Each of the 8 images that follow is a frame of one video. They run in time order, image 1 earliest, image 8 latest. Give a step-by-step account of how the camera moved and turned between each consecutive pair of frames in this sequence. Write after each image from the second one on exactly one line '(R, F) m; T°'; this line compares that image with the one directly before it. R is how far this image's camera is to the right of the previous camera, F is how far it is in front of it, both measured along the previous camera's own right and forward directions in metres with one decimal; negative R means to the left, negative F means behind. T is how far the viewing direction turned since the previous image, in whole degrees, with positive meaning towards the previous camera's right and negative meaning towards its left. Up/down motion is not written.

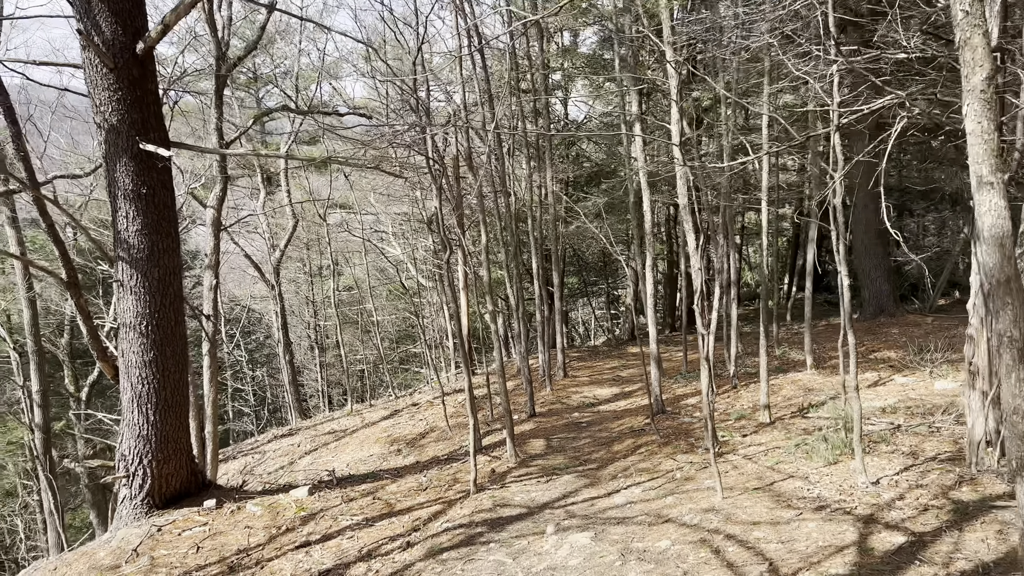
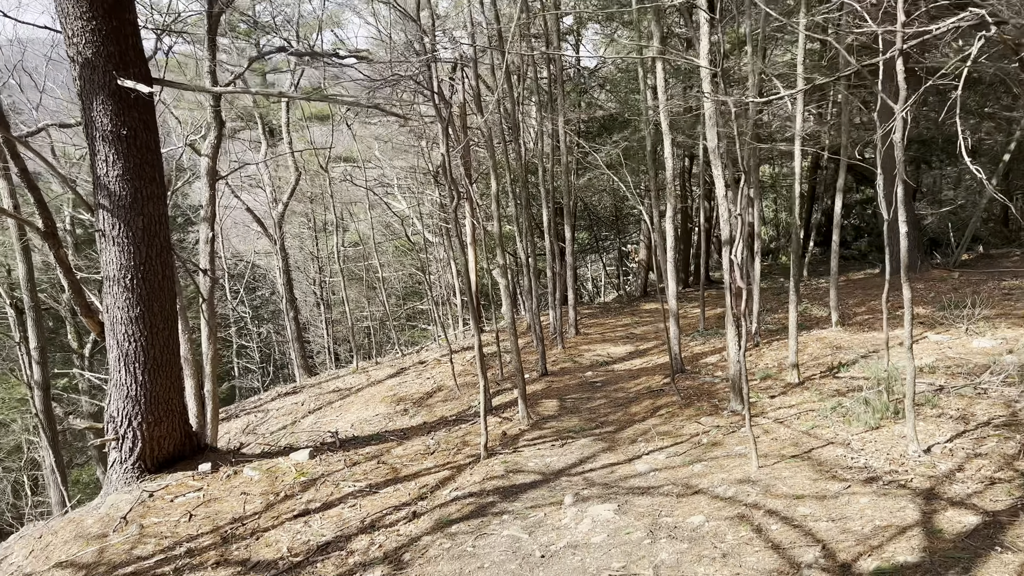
(0.0, +0.4) m; 0°
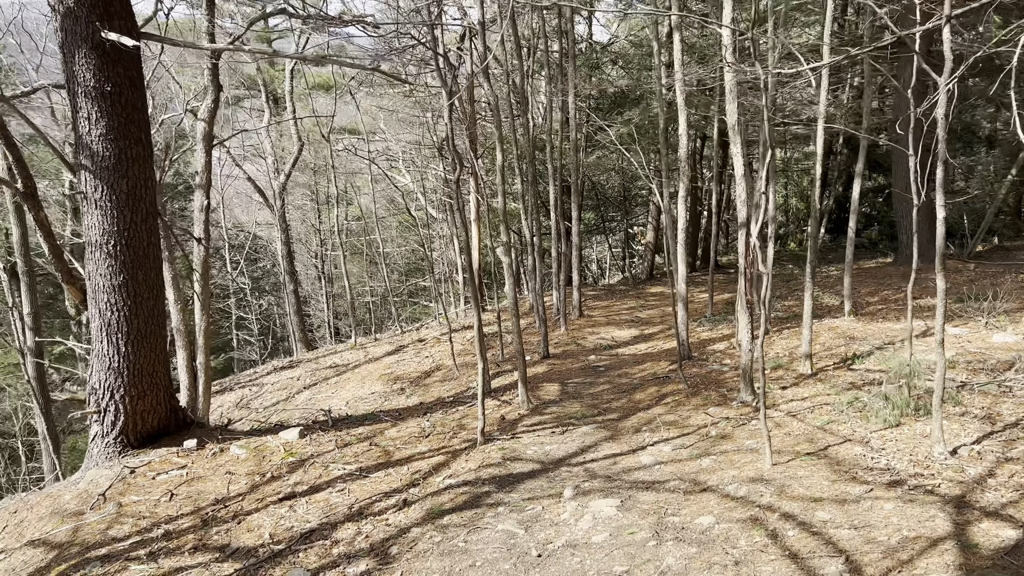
(0.0, +0.3) m; 0°
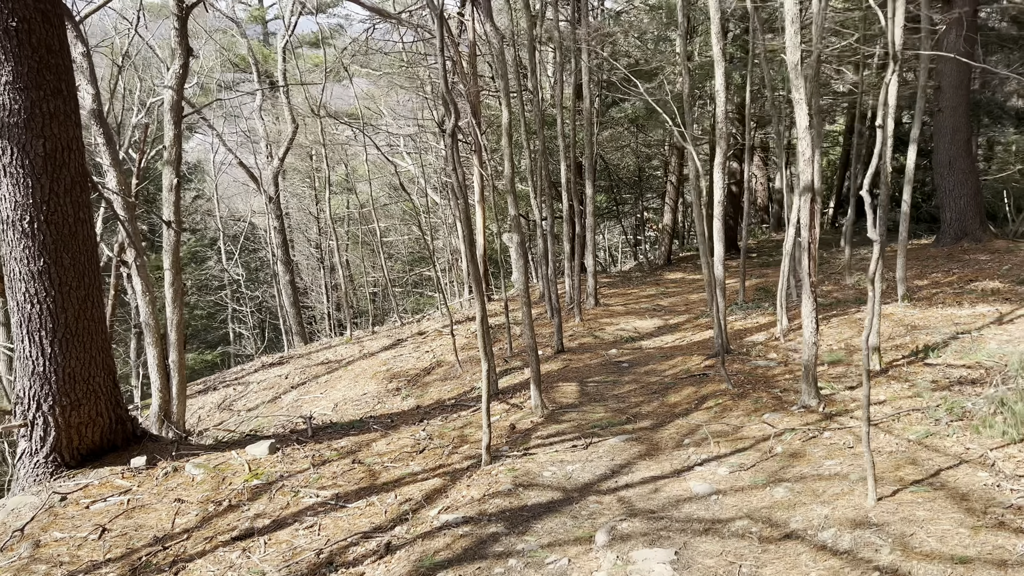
(0.0, +1.0) m; 0°
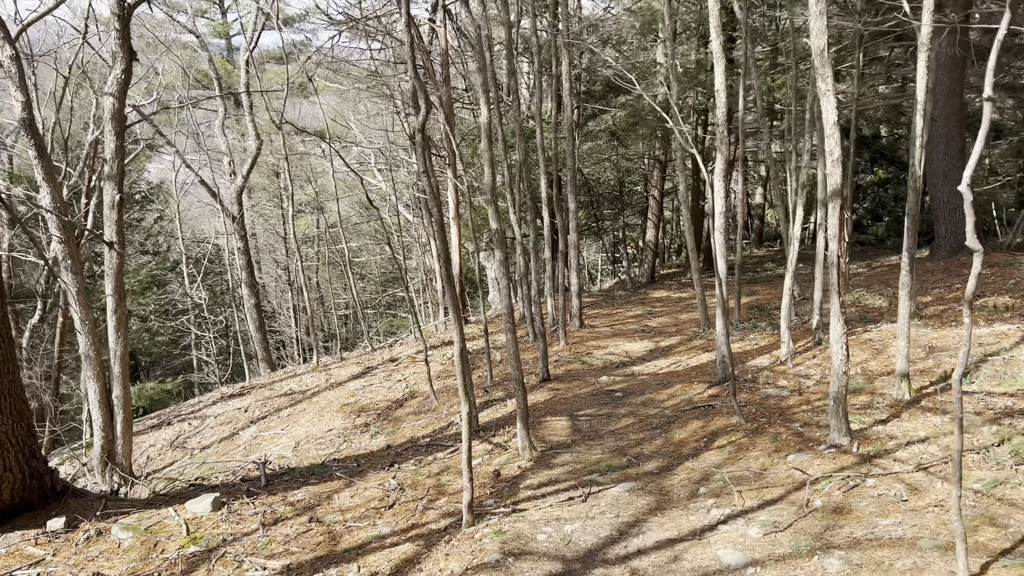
(0.0, +0.6) m; +2°
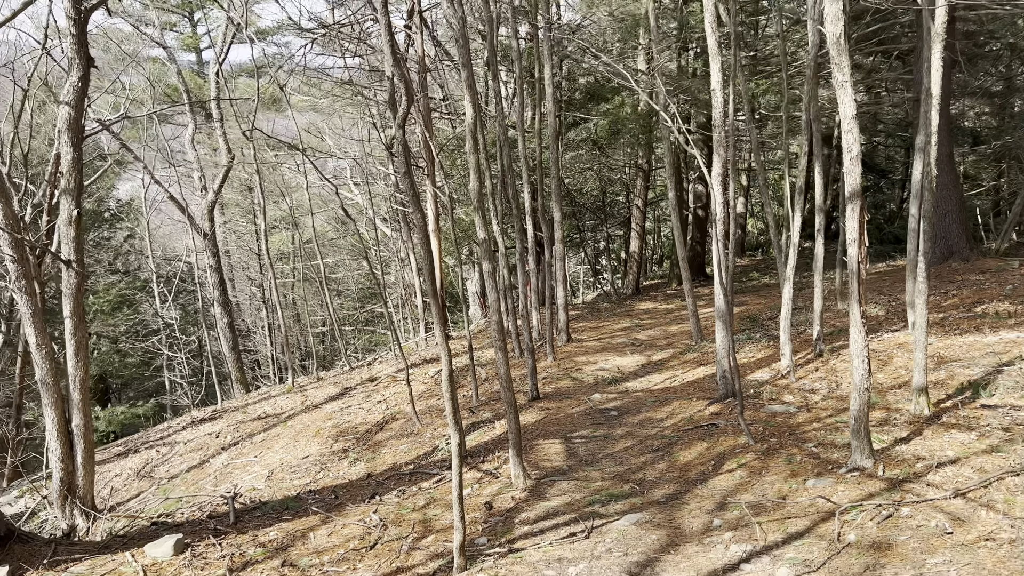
(-0.1, +0.4) m; +2°
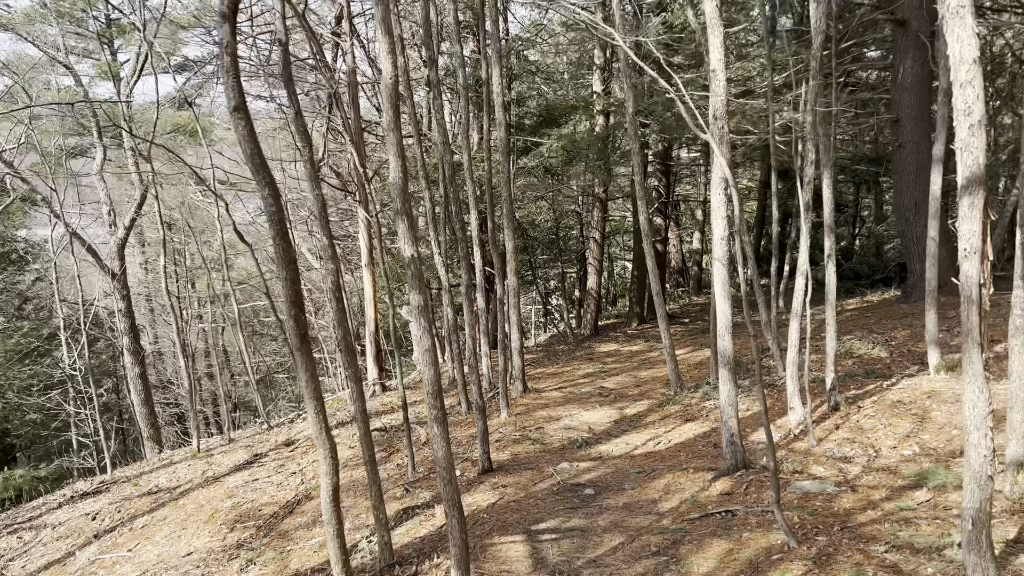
(0.0, +1.3) m; +4°
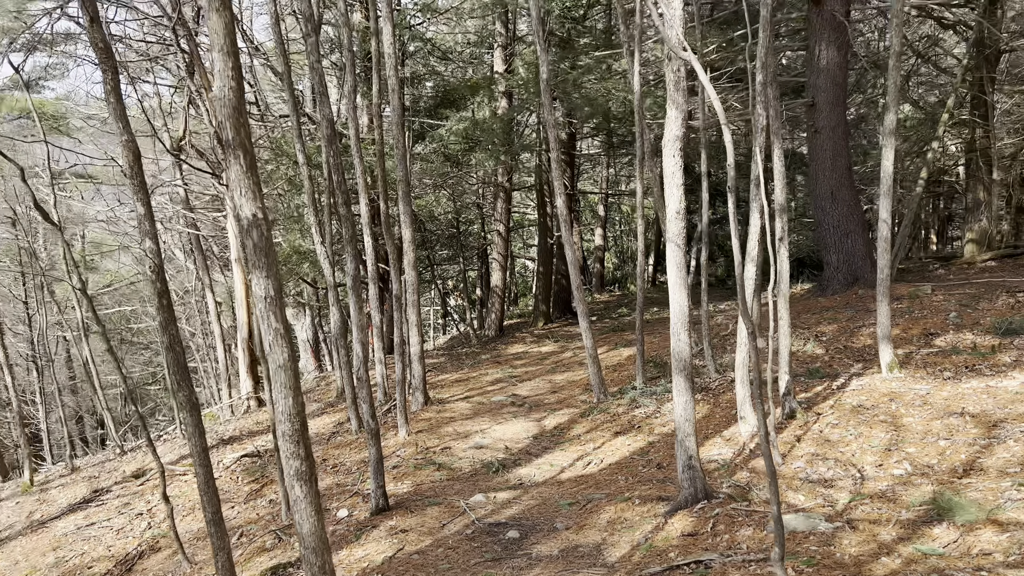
(0.0, +0.9) m; +7°
